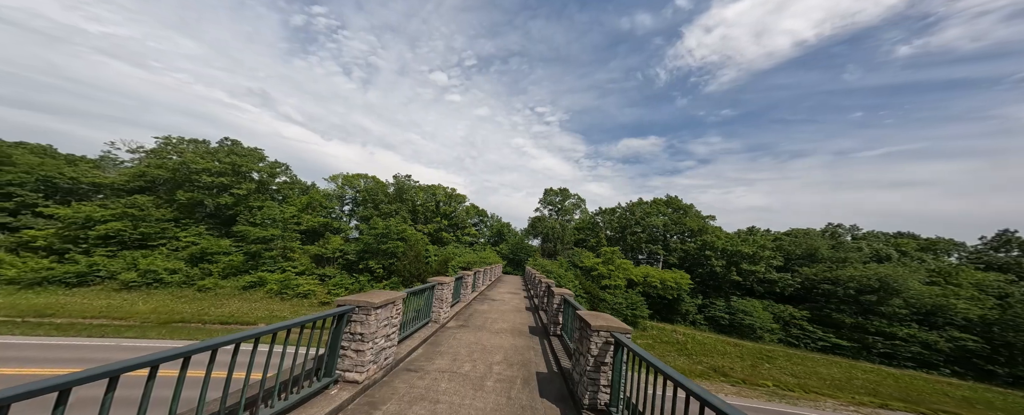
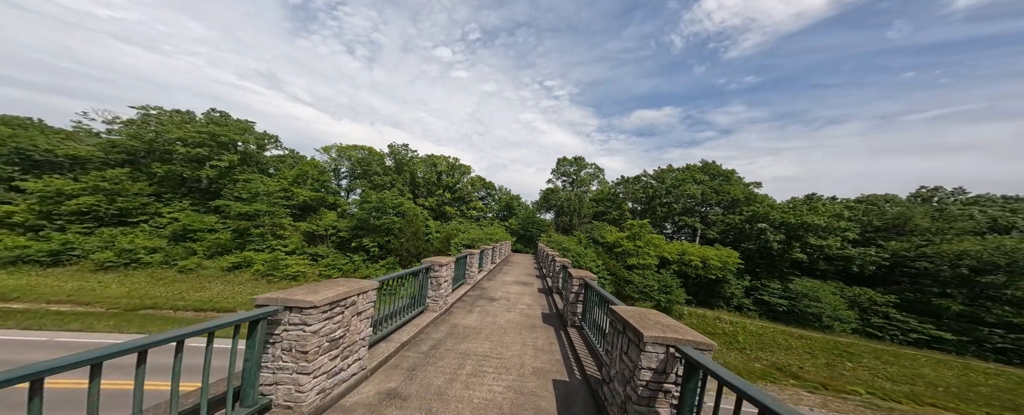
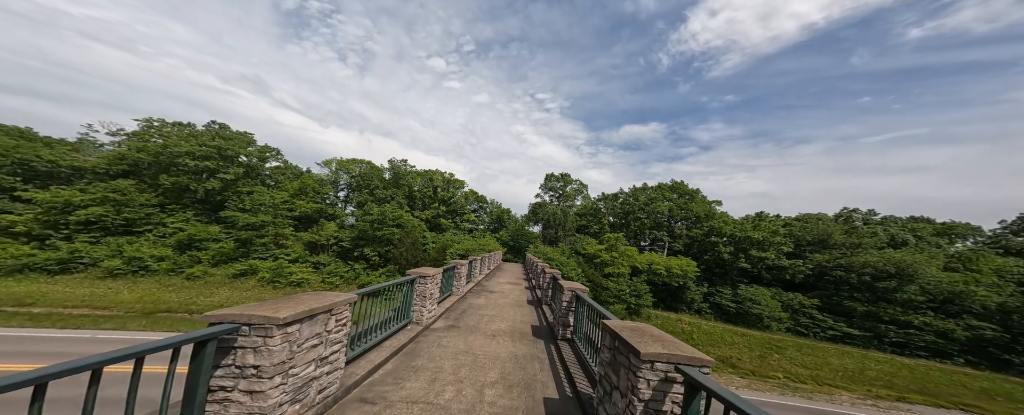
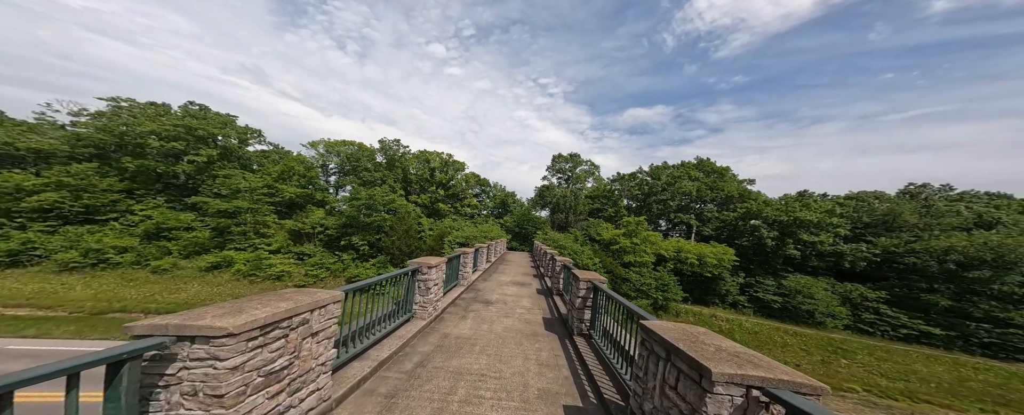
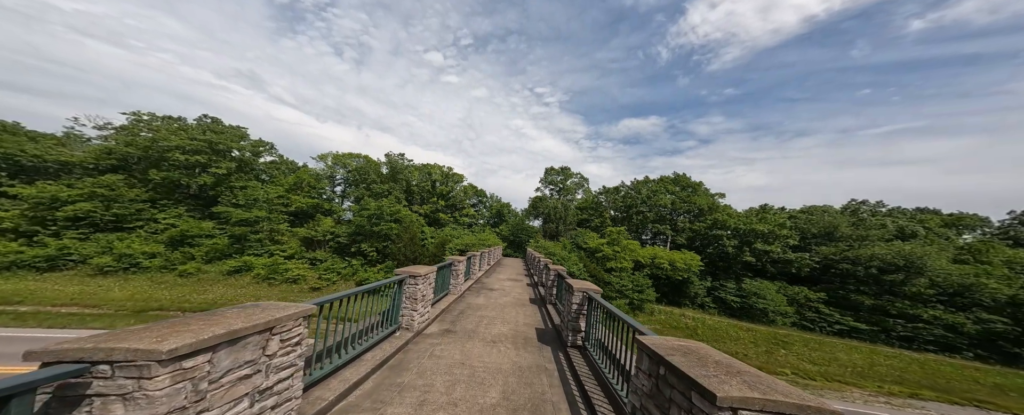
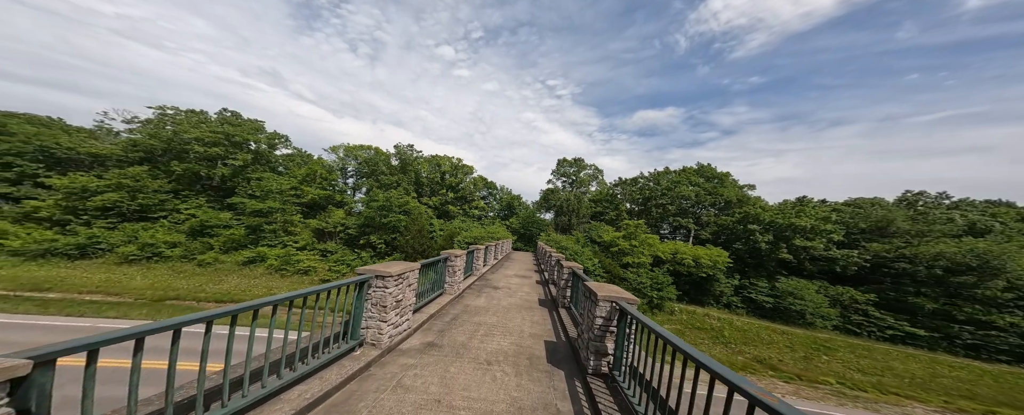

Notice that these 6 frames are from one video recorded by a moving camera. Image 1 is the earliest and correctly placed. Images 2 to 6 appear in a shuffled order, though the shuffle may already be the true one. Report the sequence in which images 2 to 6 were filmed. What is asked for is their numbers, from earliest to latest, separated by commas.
3, 5, 6, 2, 4
